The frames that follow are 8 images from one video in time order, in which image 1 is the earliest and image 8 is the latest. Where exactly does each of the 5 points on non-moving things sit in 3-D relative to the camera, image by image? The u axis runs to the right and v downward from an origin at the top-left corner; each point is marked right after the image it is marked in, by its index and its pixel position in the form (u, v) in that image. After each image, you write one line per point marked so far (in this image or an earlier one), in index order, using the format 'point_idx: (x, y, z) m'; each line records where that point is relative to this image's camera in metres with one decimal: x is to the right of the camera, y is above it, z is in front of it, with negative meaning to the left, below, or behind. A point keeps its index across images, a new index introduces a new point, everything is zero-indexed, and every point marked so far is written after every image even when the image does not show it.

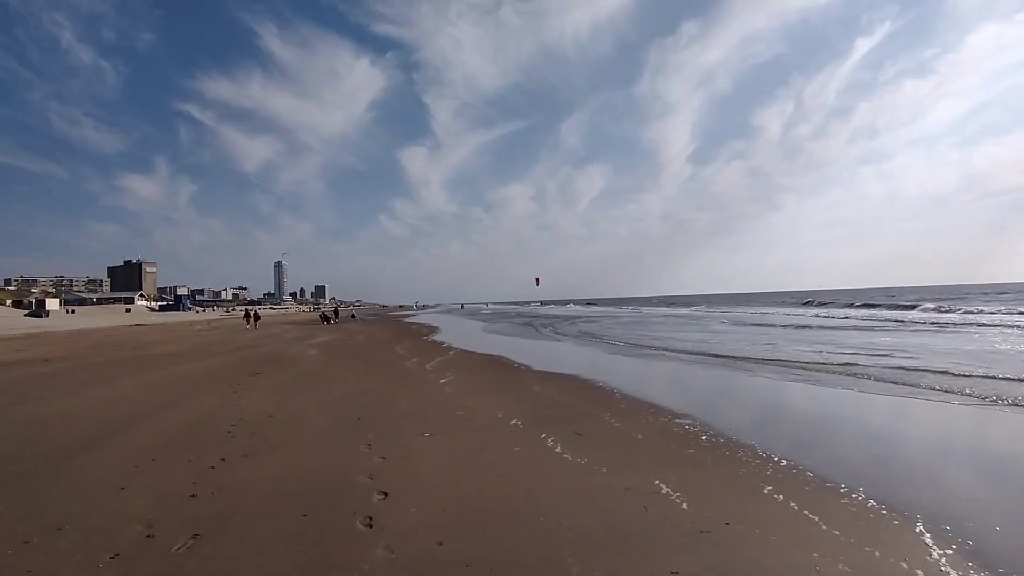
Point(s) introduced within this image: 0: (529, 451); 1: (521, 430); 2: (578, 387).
0: (+0.2, -1.6, +6.0) m
1: (+0.1, -1.6, +7.0) m
2: (+1.1, -1.7, +10.3) m
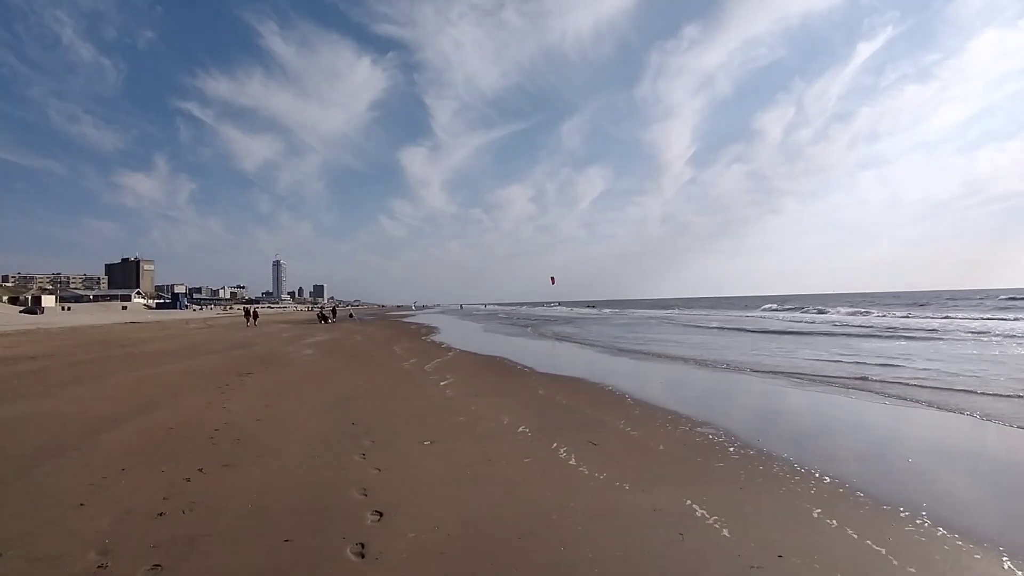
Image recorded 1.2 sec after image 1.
0: (+0.3, -1.6, +5.4) m
1: (+0.2, -1.6, +6.4) m
2: (+1.2, -1.7, +9.7) m
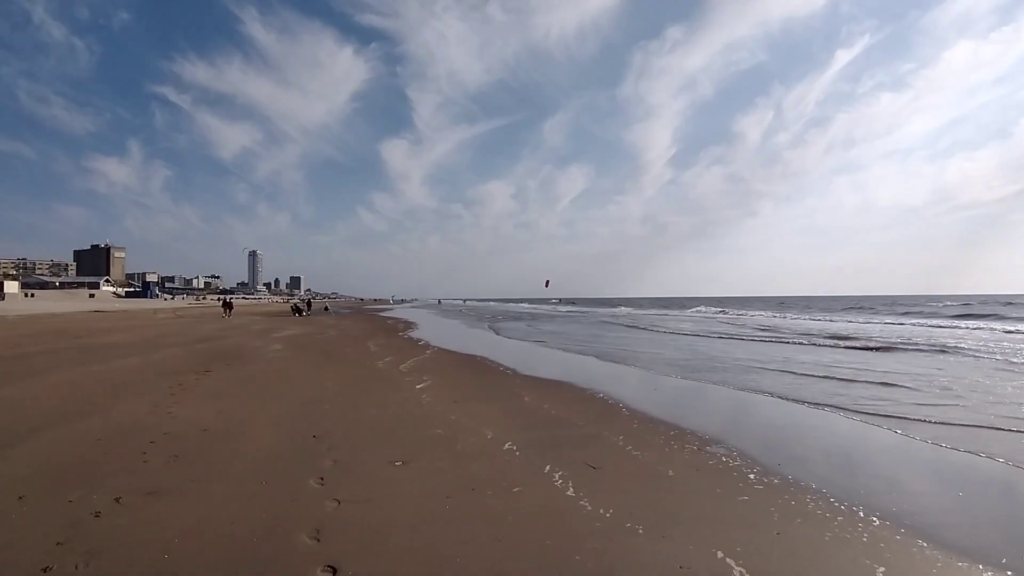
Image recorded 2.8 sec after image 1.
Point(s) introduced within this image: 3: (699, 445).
0: (+0.2, -1.6, +4.6) m
1: (+0.1, -1.6, +5.6) m
2: (+0.9, -1.6, +8.9) m
3: (+1.9, -1.6, +6.2) m
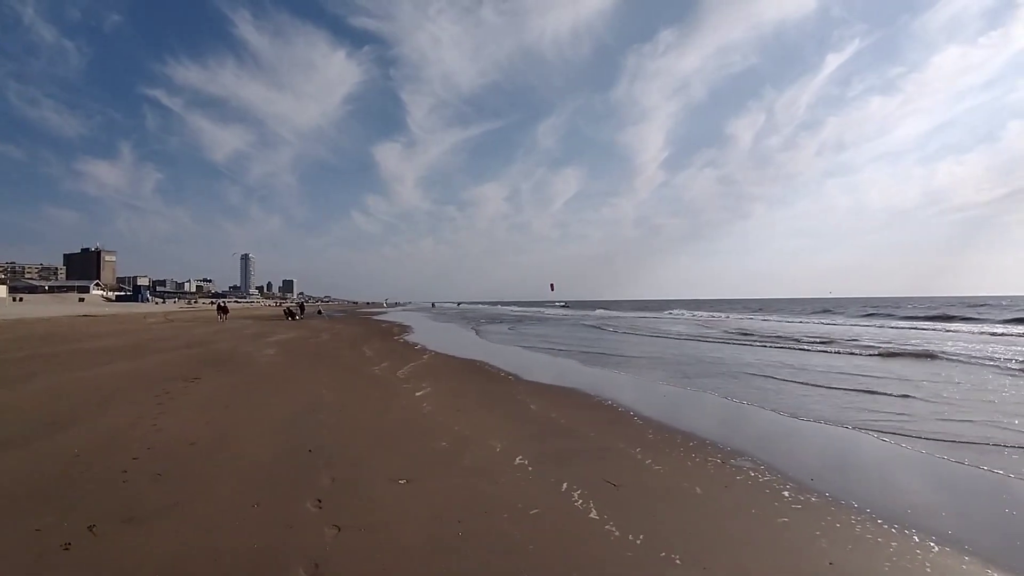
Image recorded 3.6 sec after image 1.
0: (+0.3, -1.6, +4.2) m
1: (+0.2, -1.6, +5.2) m
2: (+1.0, -1.7, +8.5) m
3: (+2.0, -1.6, +5.8) m
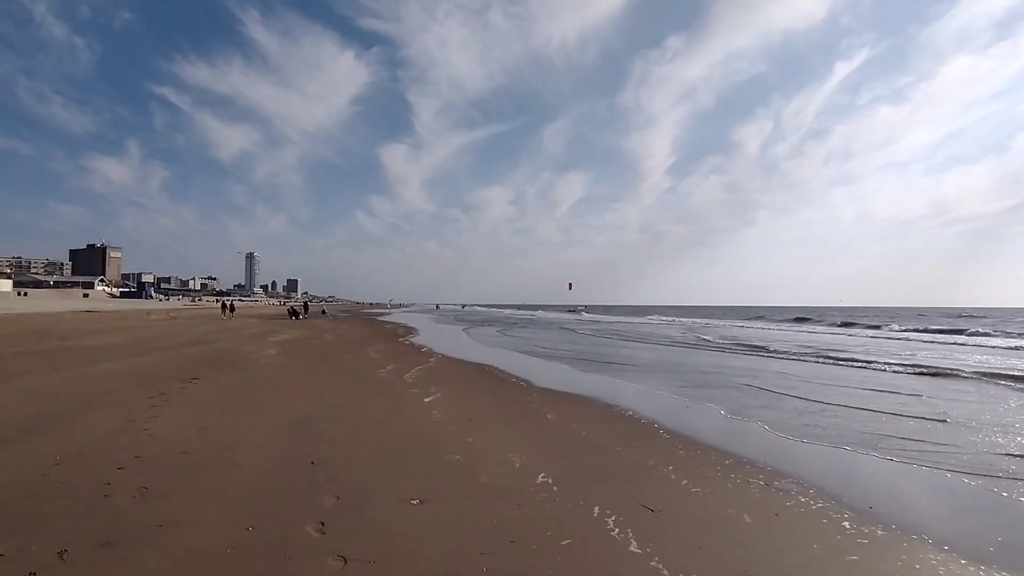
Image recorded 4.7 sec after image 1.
0: (+0.5, -1.6, +3.7) m
1: (+0.3, -1.6, +4.7) m
2: (+1.2, -1.7, +8.0) m
3: (+2.2, -1.7, +5.3) m
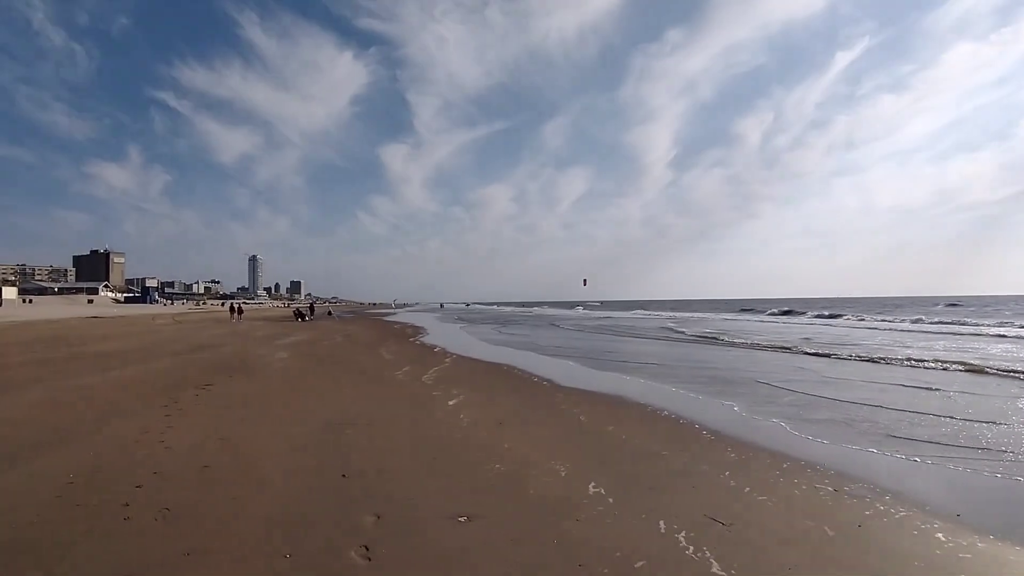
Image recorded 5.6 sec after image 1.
0: (+0.8, -1.5, +3.3) m
1: (+0.7, -1.5, +4.3) m
2: (+1.6, -1.6, +7.6) m
3: (+2.6, -1.6, +4.9) m
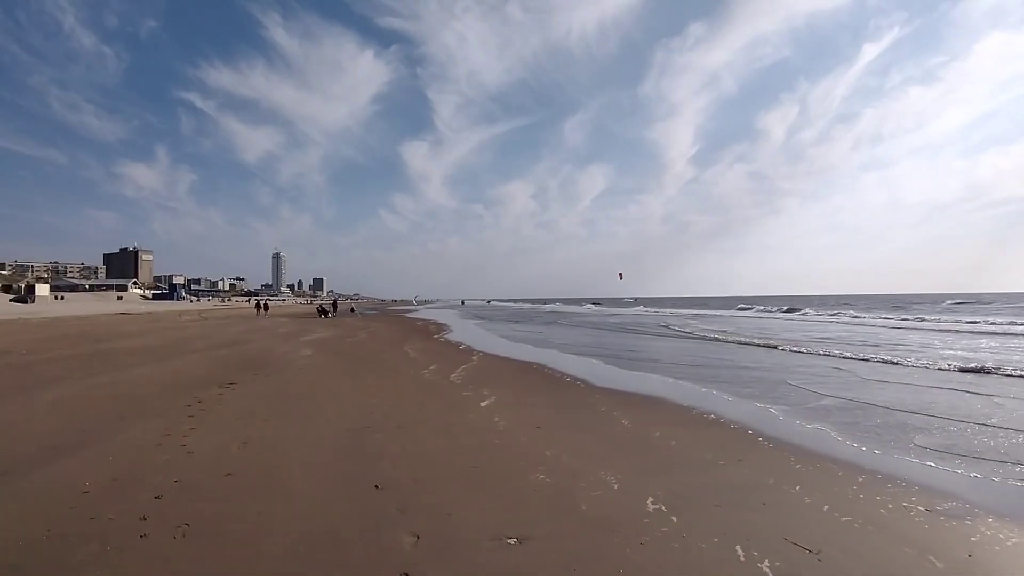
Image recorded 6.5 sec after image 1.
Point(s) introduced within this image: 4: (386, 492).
0: (+1.1, -1.5, +2.8) m
1: (+1.0, -1.5, +3.8) m
2: (+2.1, -1.6, +7.1) m
3: (+2.9, -1.5, +4.4) m
4: (-0.9, -1.5, +4.3) m
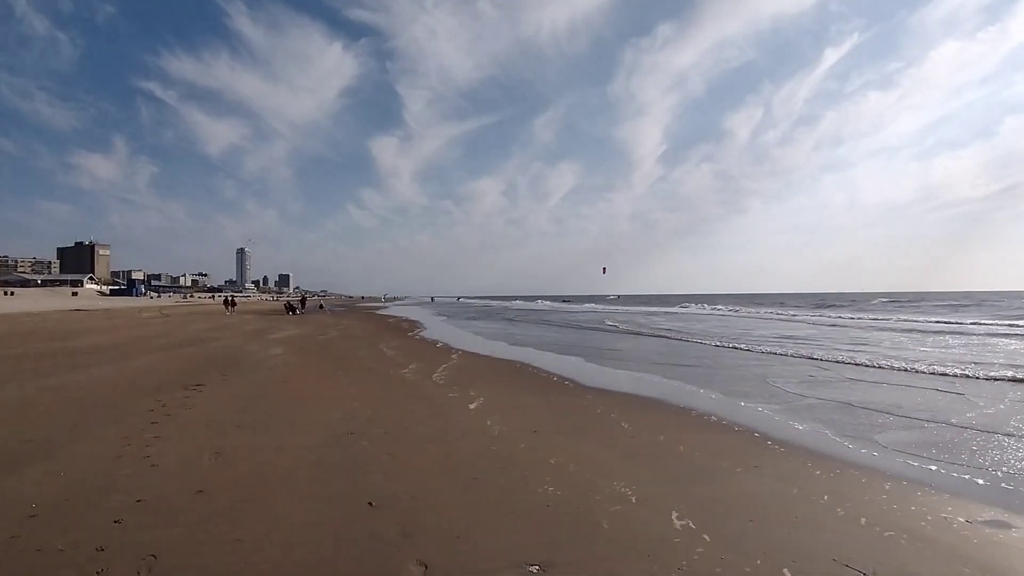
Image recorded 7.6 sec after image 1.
0: (+1.3, -1.5, +2.5) m
1: (+1.1, -1.5, +3.5) m
2: (+2.0, -1.5, +6.8) m
3: (+3.0, -1.5, +4.1) m
4: (-0.8, -1.4, +3.9) m
